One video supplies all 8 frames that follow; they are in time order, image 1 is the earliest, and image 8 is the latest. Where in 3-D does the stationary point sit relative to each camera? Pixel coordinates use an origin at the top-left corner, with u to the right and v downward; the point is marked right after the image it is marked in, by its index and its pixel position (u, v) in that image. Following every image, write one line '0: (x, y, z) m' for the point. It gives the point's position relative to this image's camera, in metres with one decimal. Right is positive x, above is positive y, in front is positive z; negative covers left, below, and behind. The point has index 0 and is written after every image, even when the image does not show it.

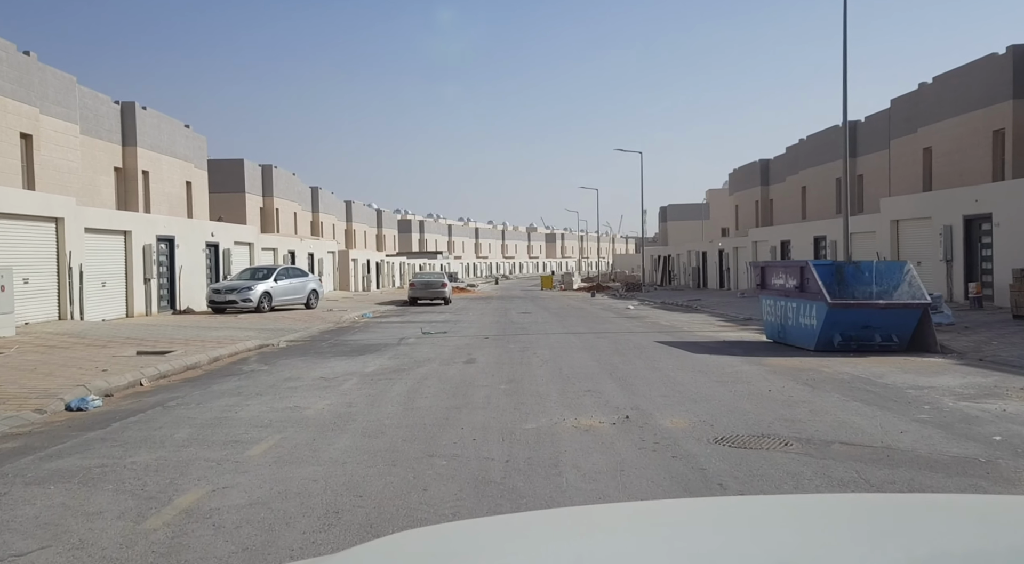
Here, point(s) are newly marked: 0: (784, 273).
0: (+5.3, +0.2, +16.0) m
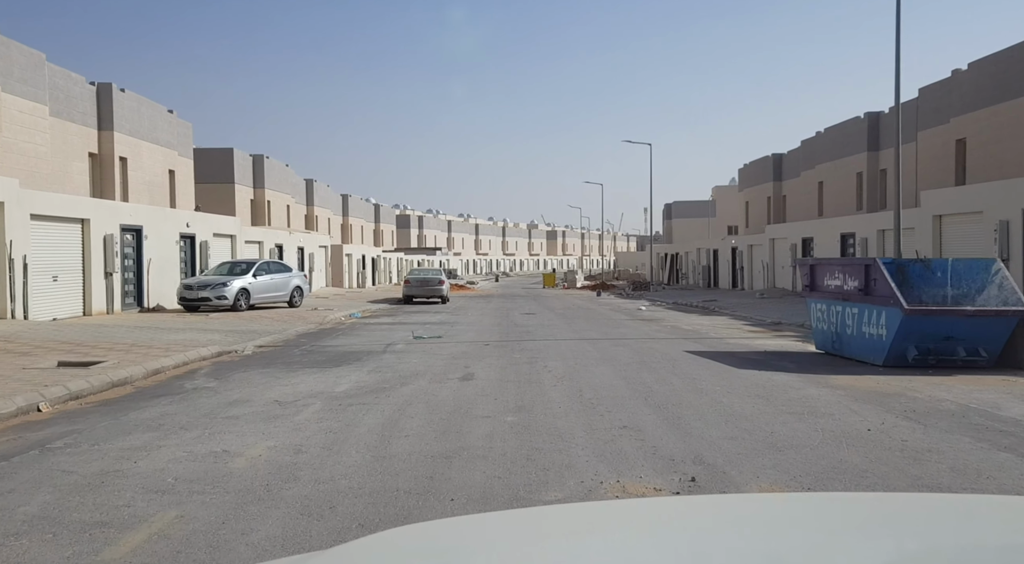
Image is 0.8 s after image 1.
0: (+5.4, +0.2, +13.5) m
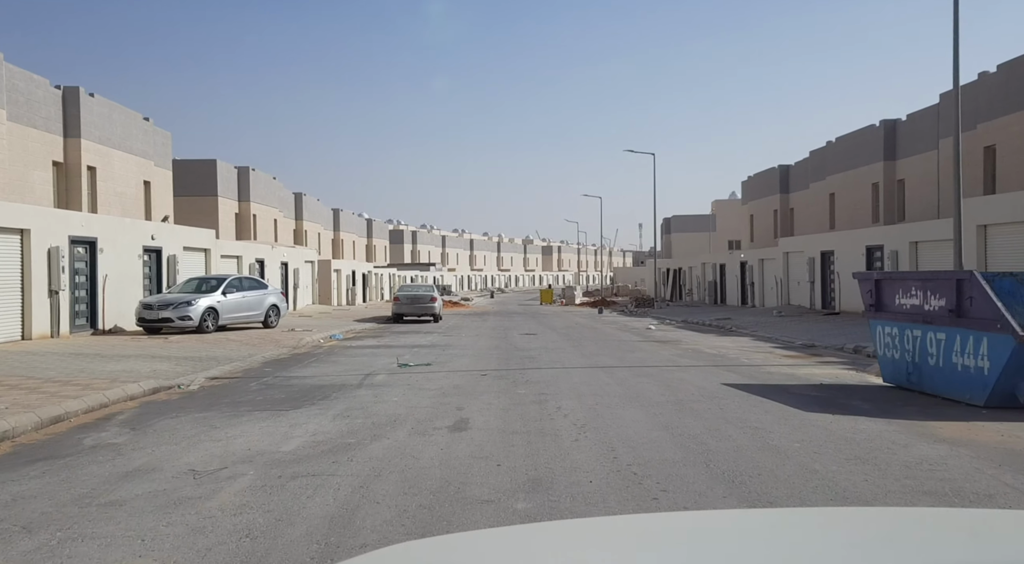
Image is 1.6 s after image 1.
0: (+5.5, -0.1, +11.0) m
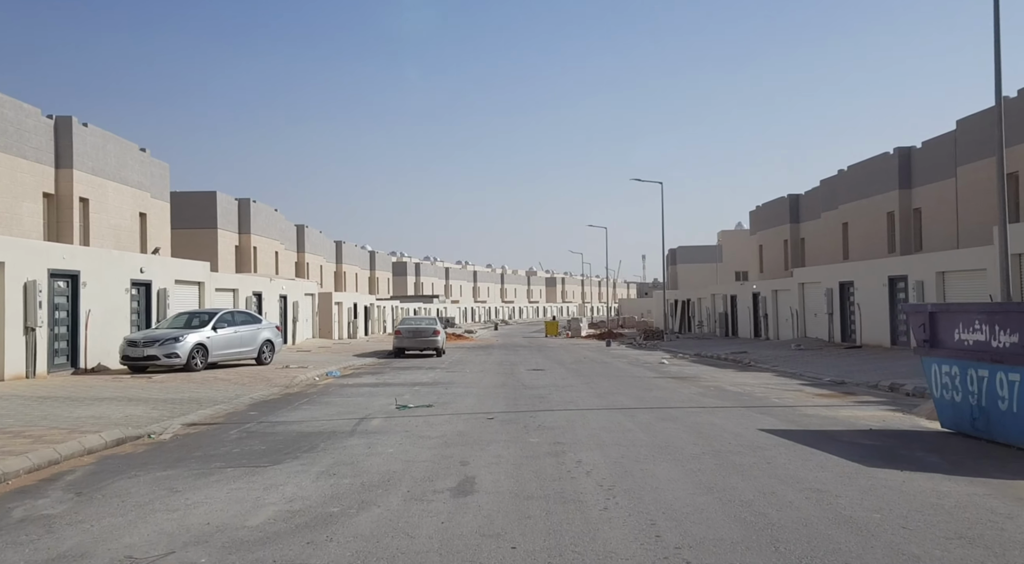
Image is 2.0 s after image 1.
0: (+5.6, -0.5, +9.7) m
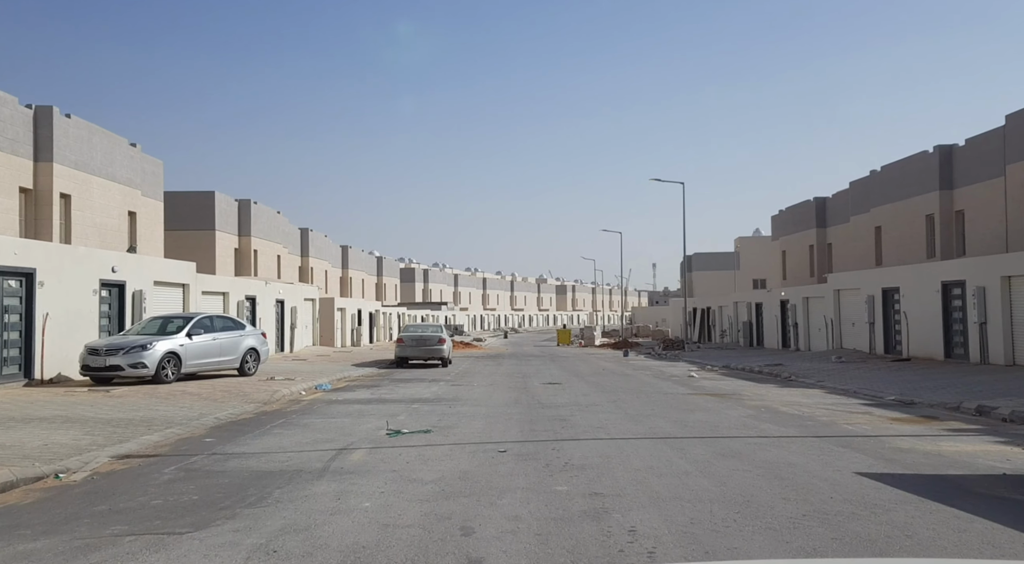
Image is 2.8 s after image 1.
0: (+5.8, -0.4, +7.1) m
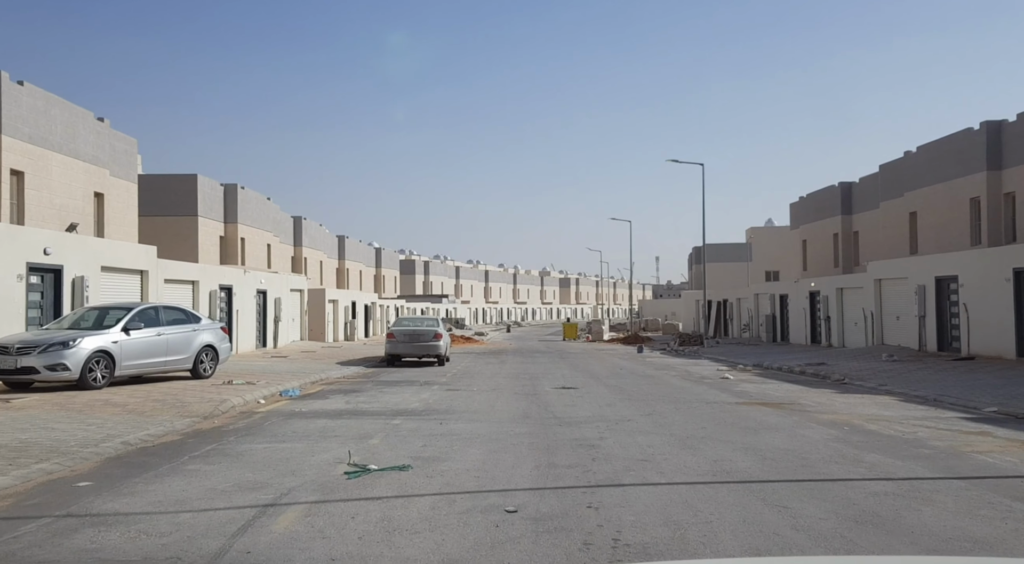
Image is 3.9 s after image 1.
0: (+5.9, -0.2, +3.6) m
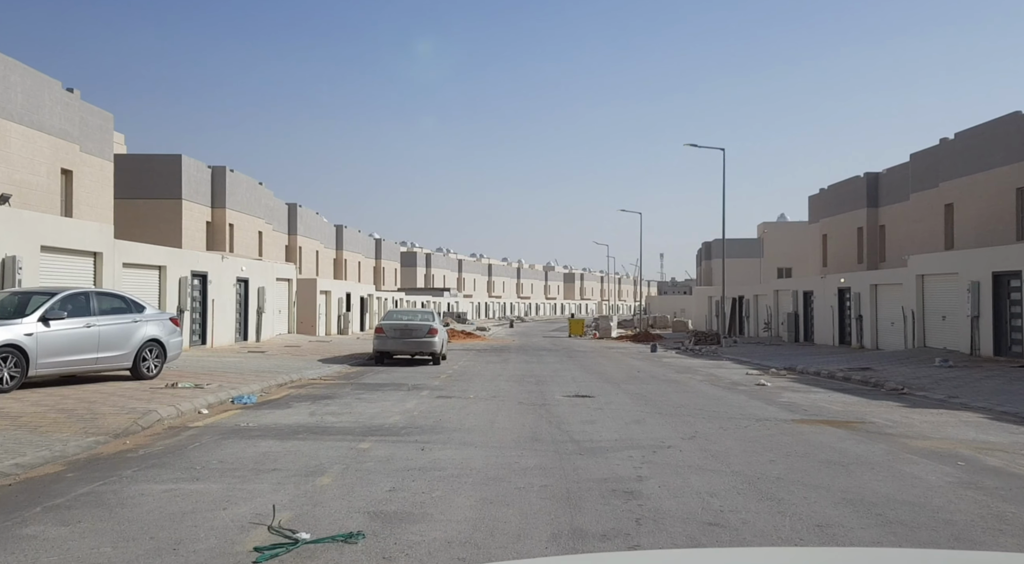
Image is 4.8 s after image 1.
0: (+6.0, -0.2, +0.8) m
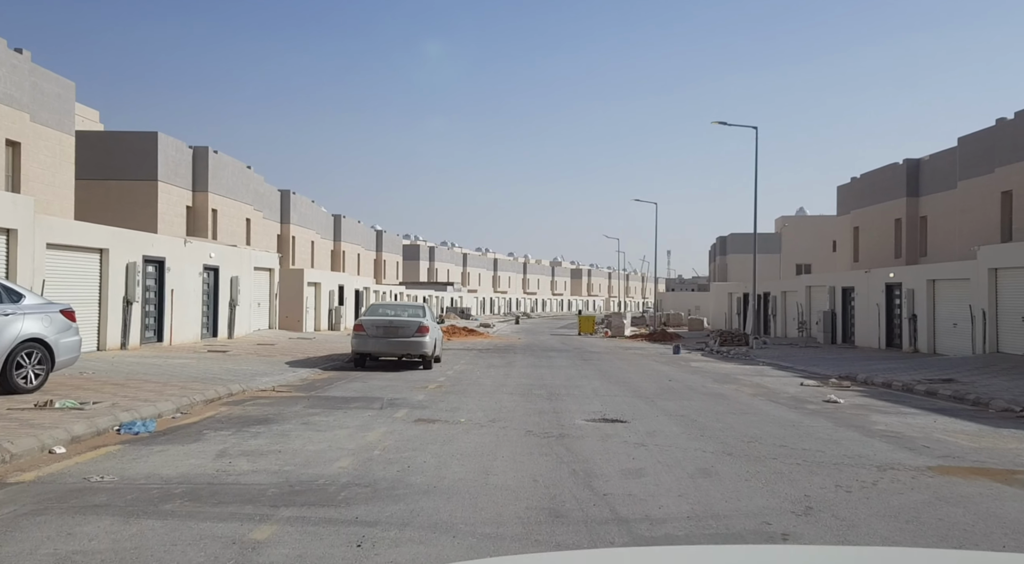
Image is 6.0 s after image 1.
0: (+5.9, -0.1, -3.1) m
